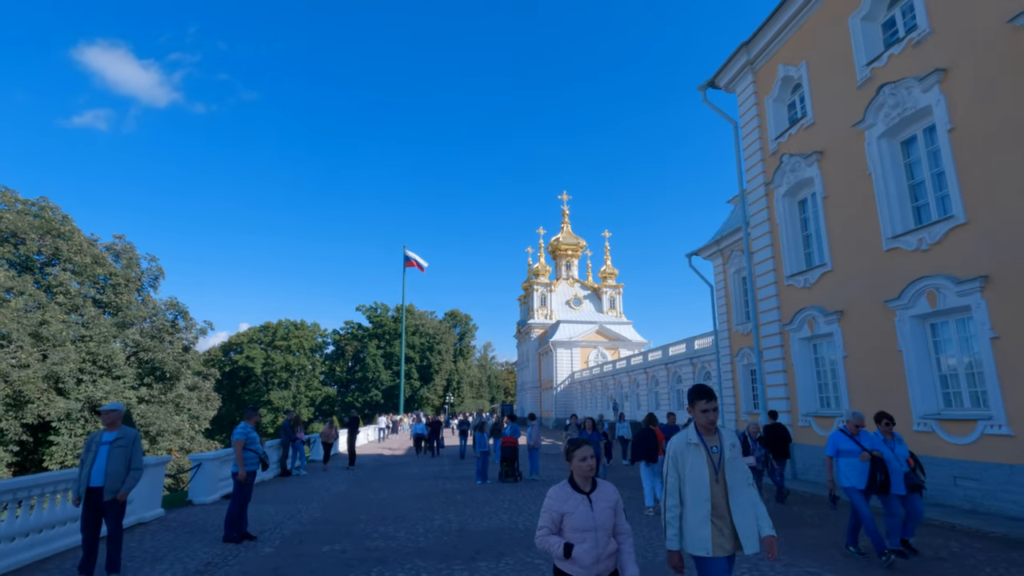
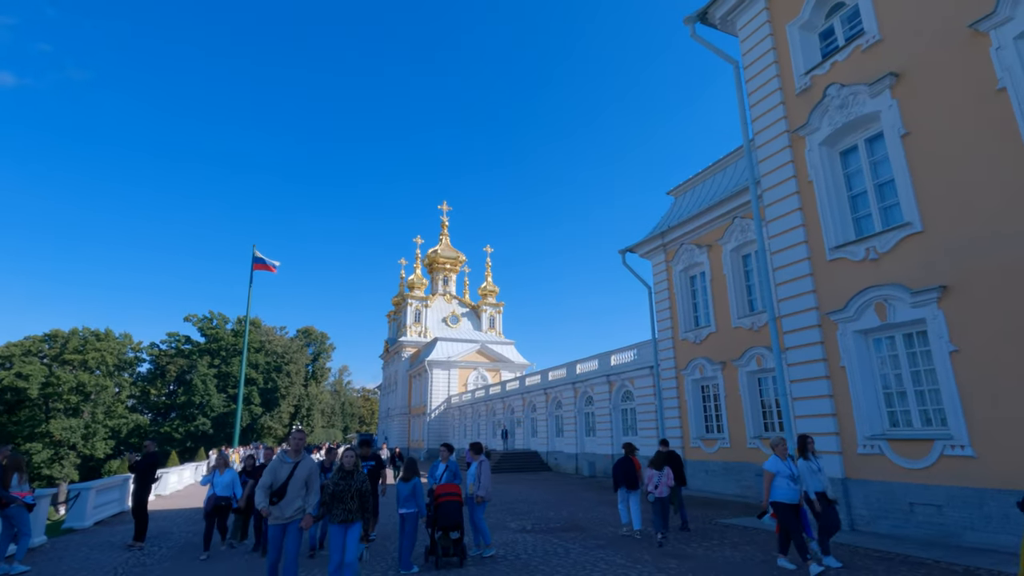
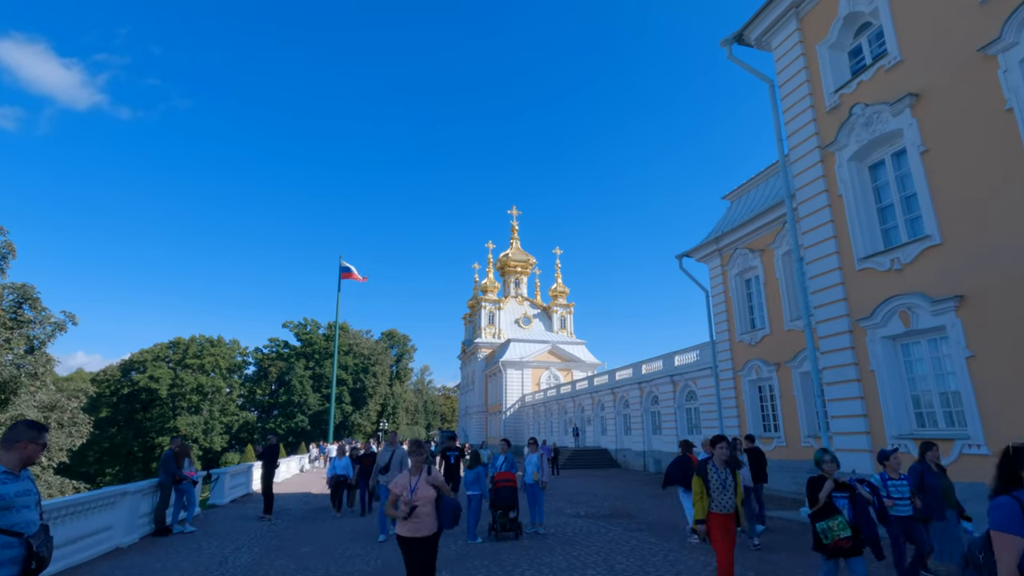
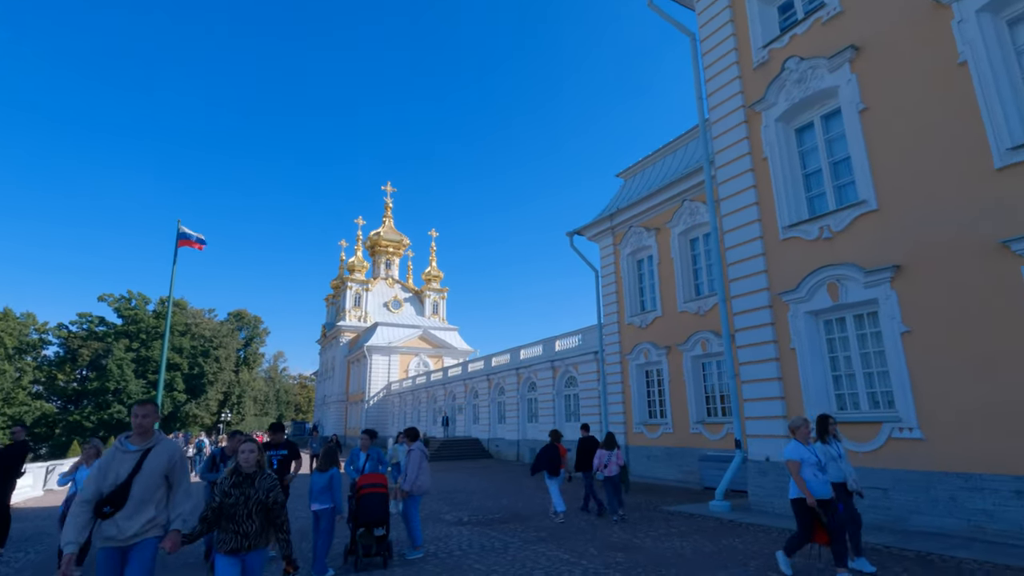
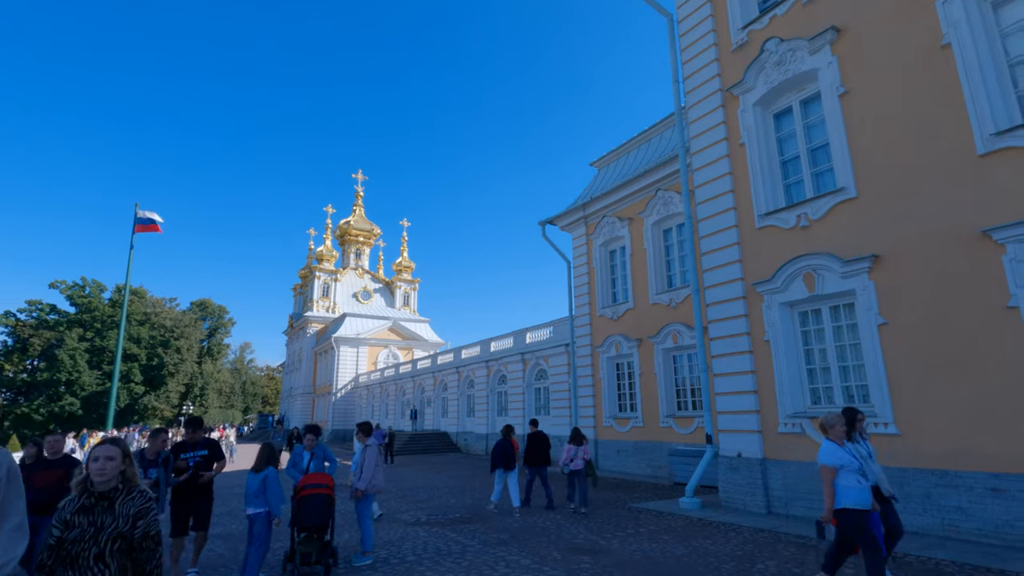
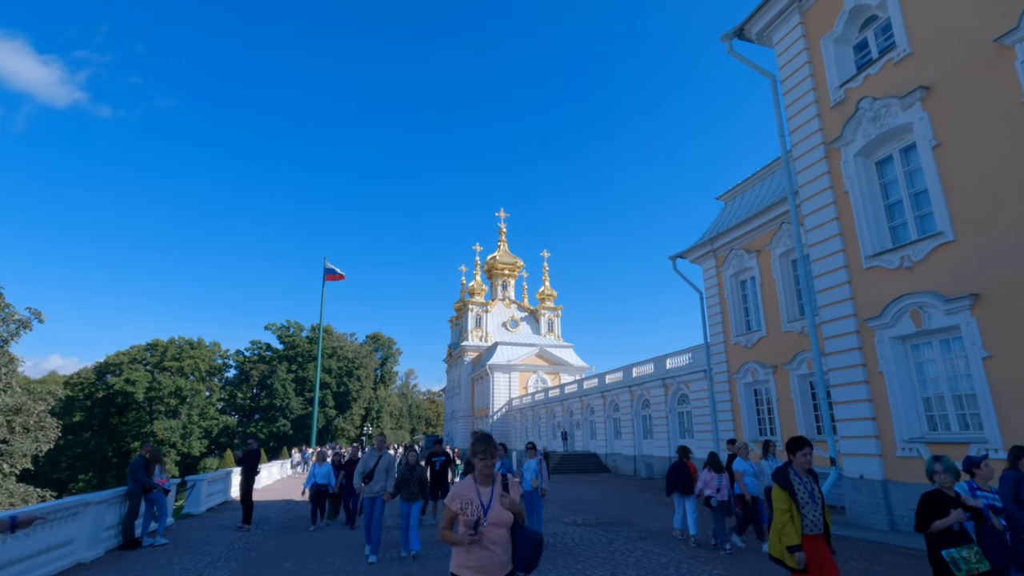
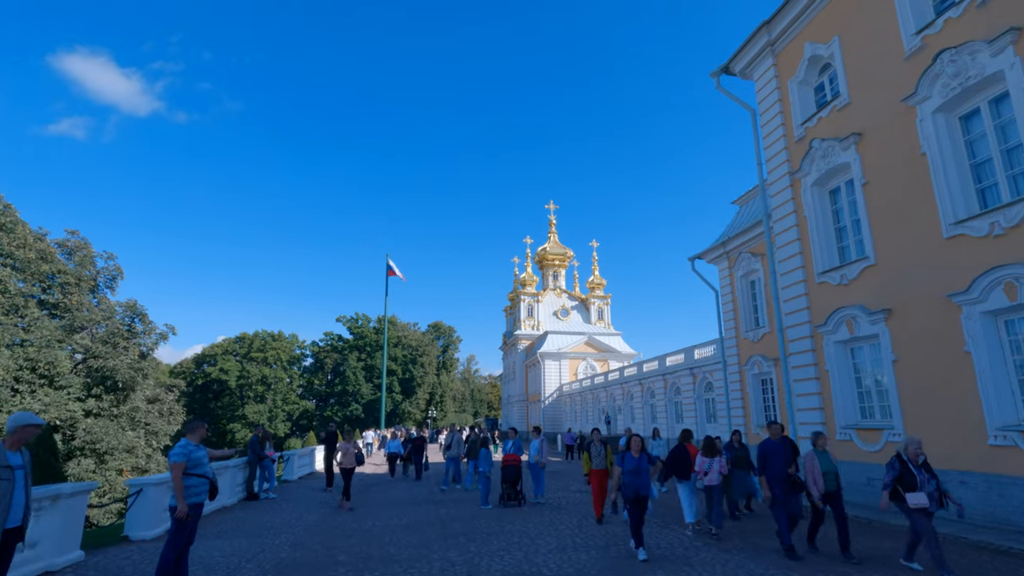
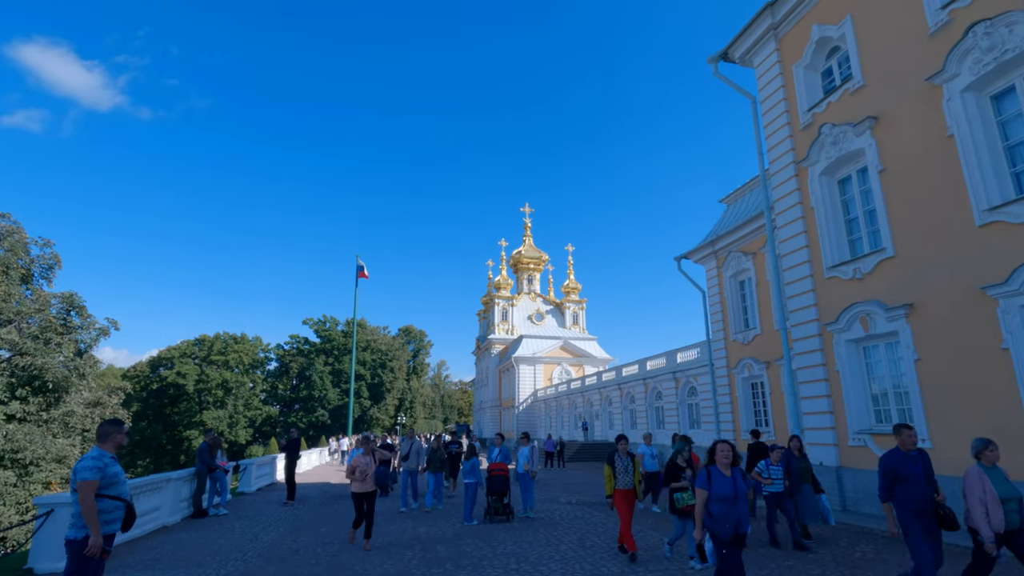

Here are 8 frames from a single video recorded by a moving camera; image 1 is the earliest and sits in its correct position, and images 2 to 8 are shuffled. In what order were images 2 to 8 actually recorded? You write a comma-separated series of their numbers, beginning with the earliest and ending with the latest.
7, 8, 3, 6, 2, 4, 5
